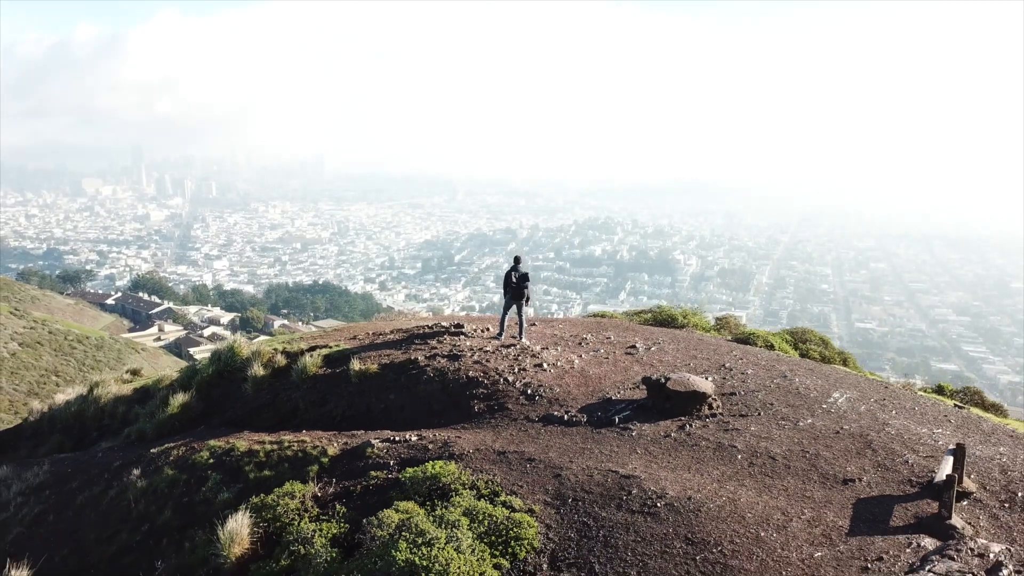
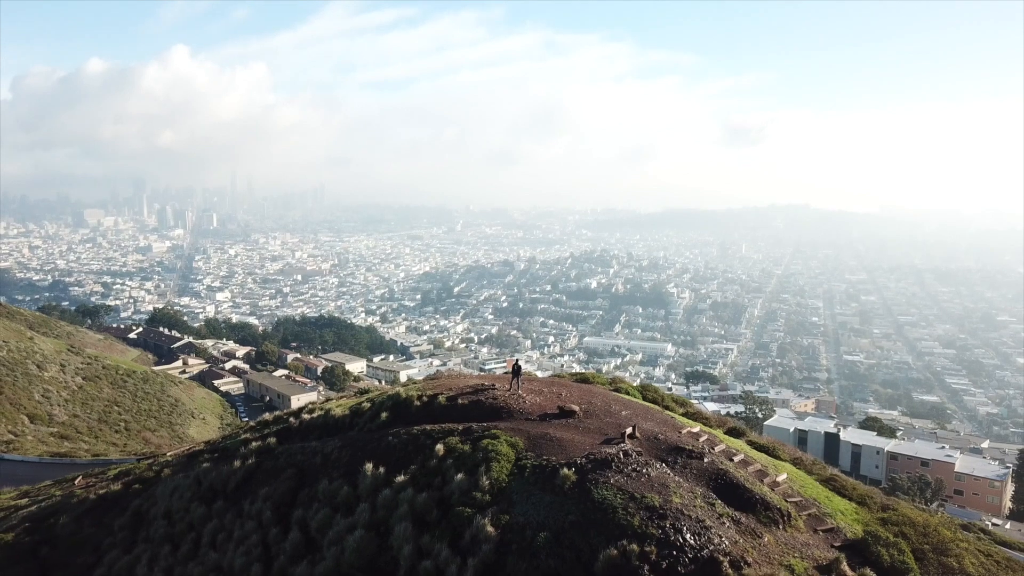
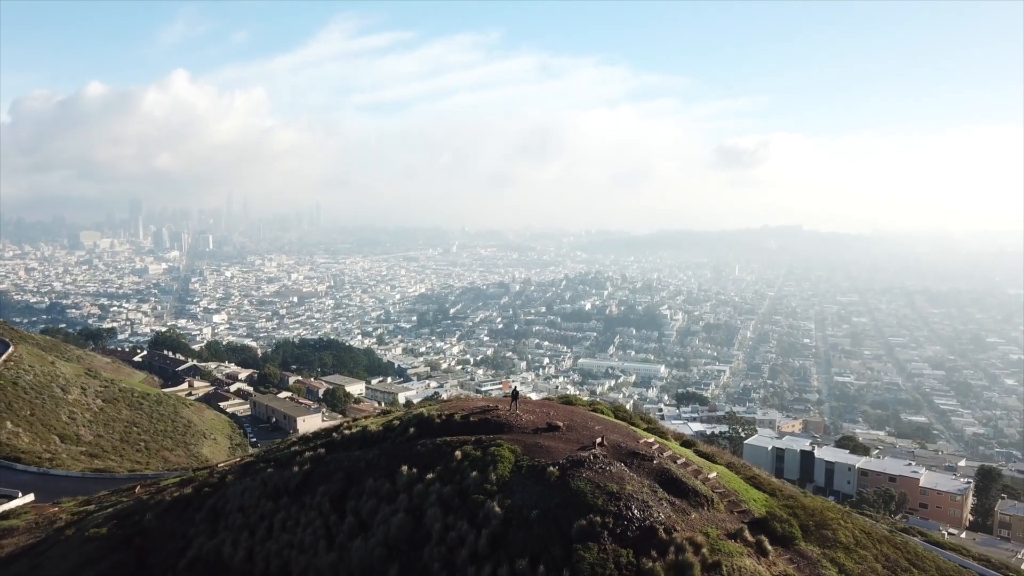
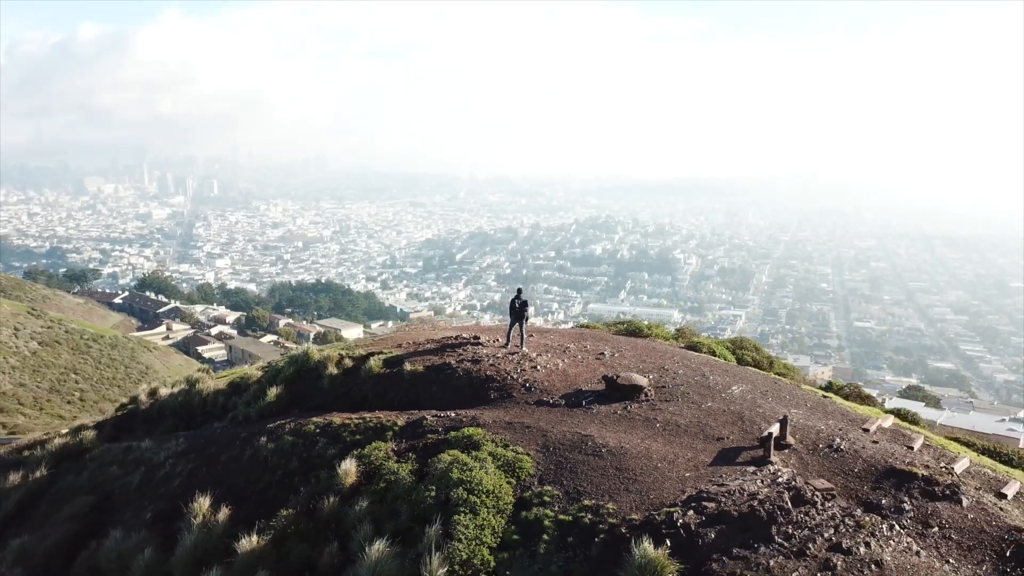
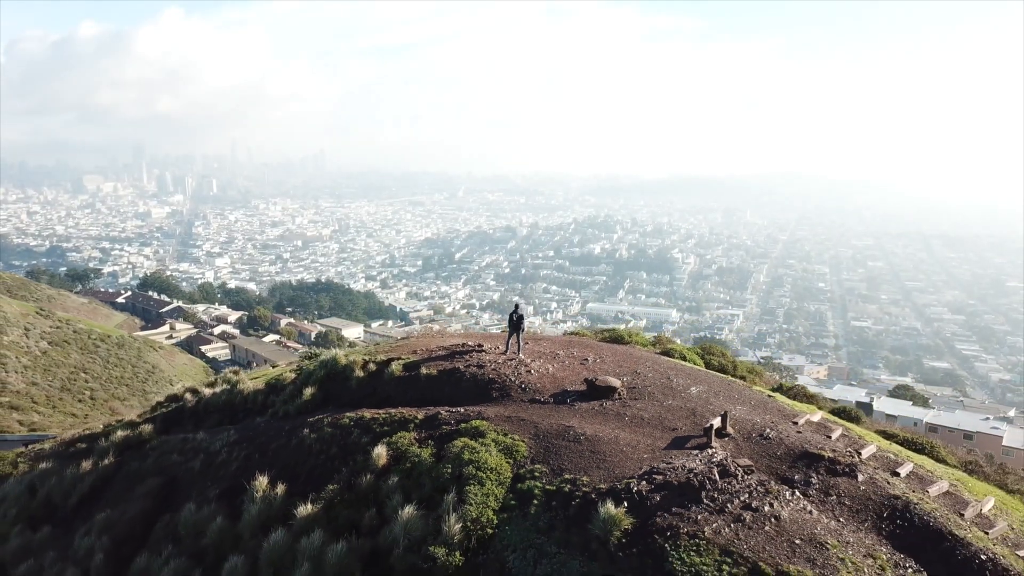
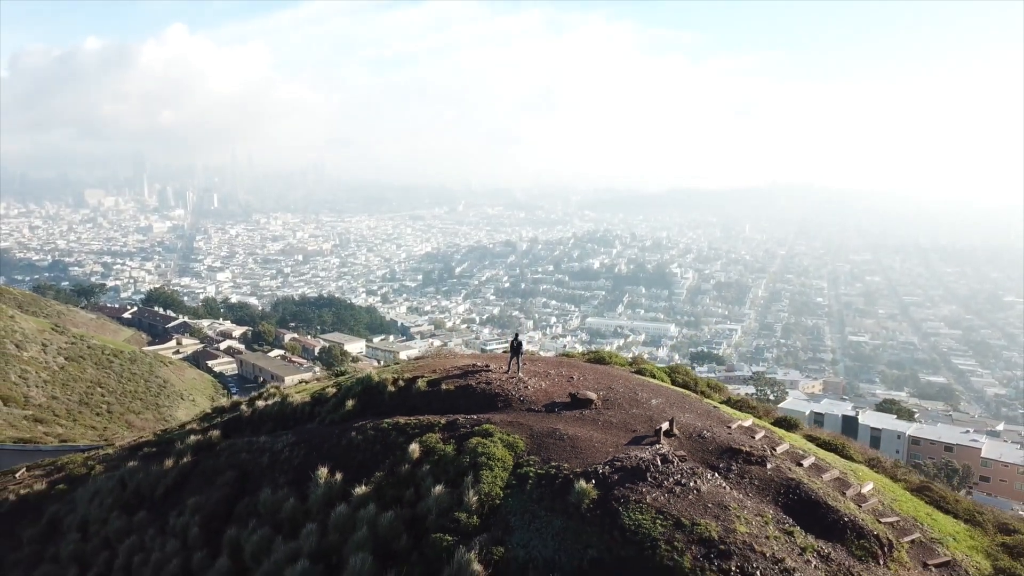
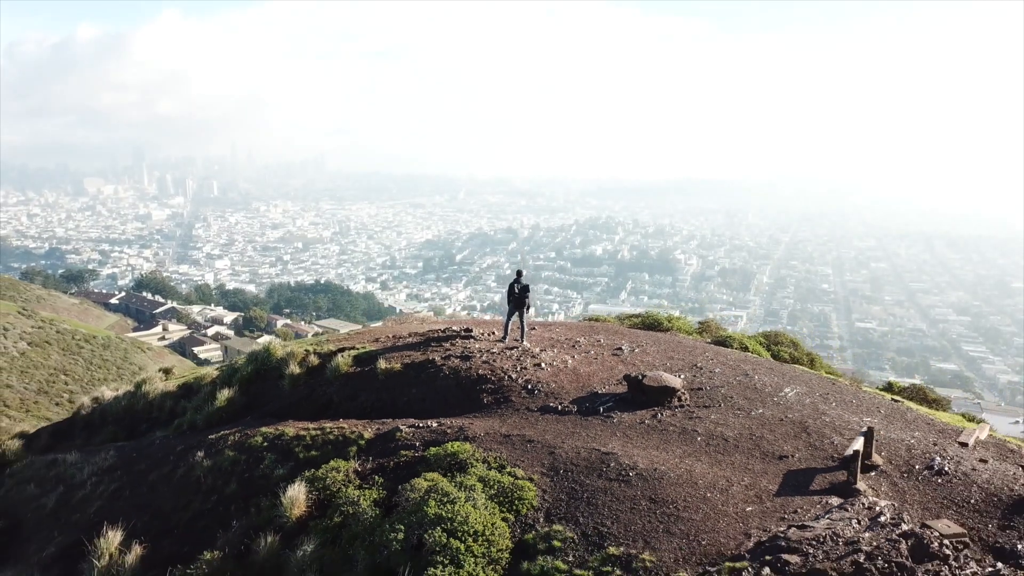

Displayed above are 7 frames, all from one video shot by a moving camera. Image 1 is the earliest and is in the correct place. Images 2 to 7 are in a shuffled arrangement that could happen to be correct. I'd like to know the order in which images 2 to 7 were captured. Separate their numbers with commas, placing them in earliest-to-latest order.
7, 4, 5, 6, 2, 3
